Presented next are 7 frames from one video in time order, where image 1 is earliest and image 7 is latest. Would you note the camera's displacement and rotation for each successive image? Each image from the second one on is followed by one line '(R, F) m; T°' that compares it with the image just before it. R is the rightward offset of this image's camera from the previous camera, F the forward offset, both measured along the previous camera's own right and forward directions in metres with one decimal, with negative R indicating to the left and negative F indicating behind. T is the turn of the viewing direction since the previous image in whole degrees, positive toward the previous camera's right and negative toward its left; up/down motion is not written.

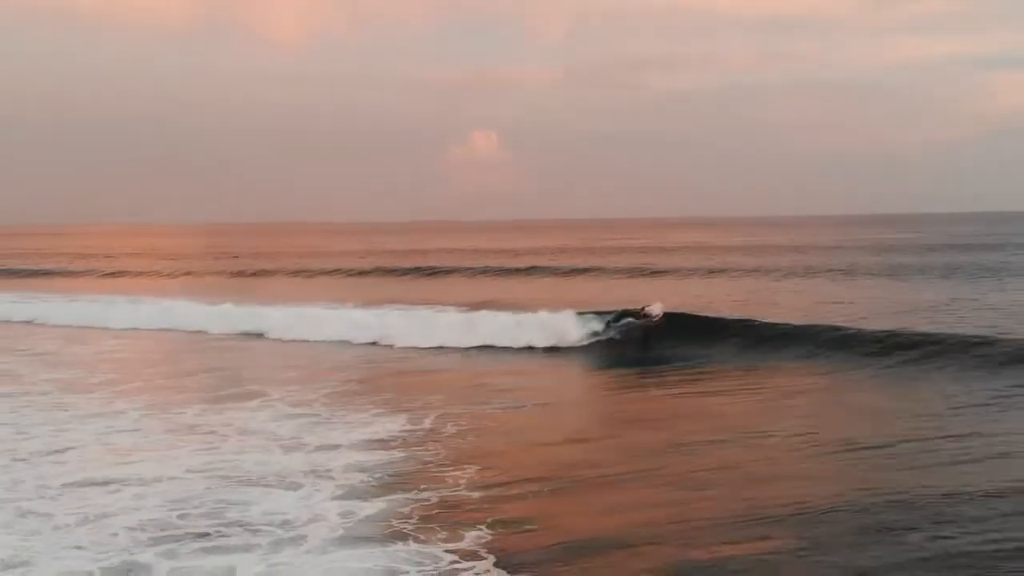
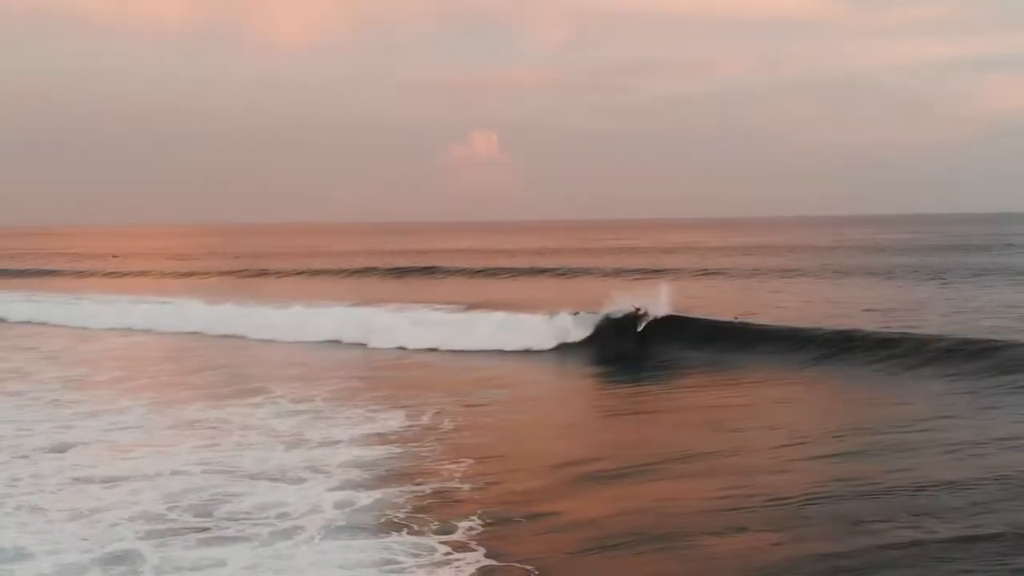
(+2.2, +1.1) m; -9°
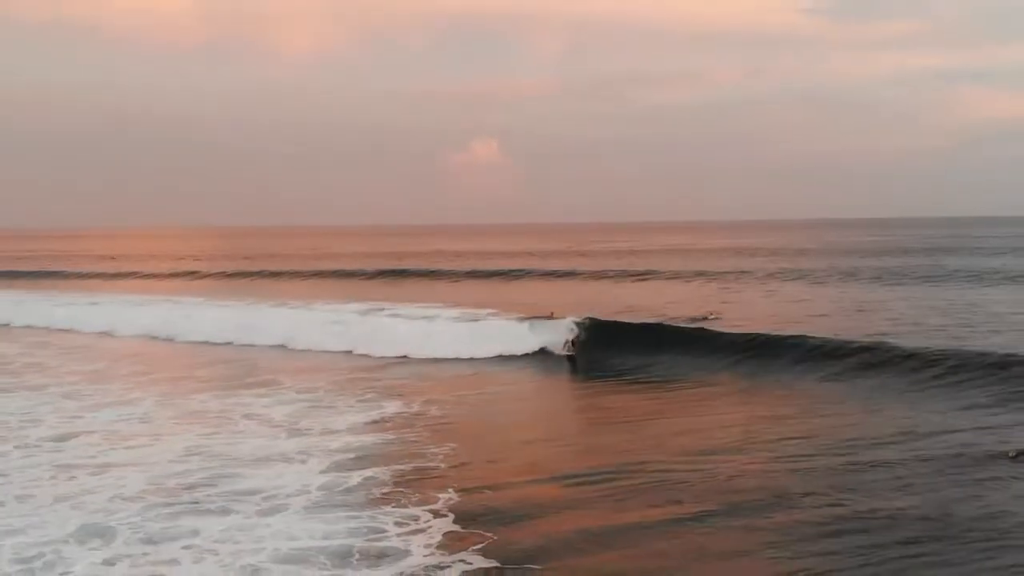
(+0.3, -1.0) m; 0°
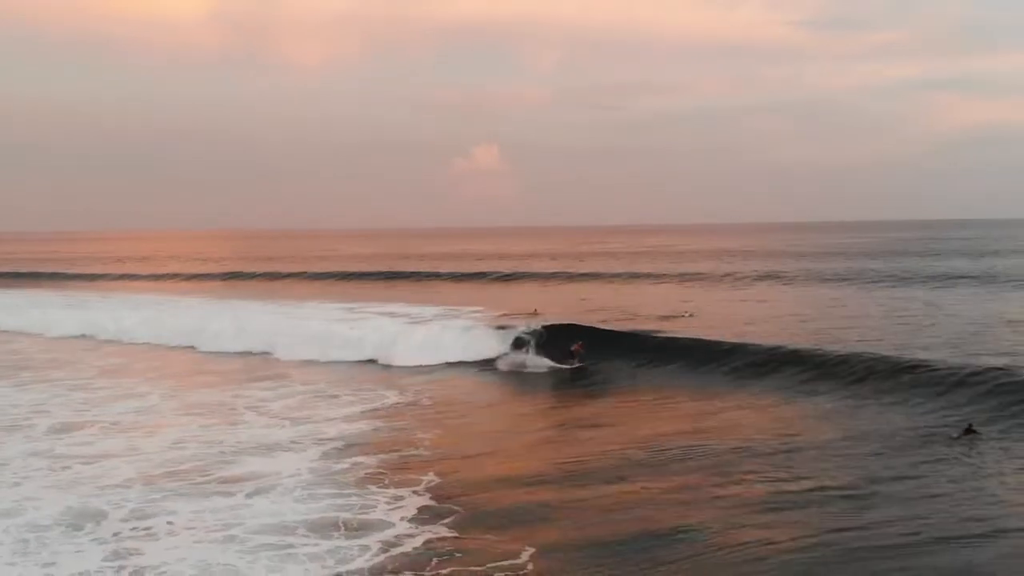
(+0.4, -0.8) m; -1°
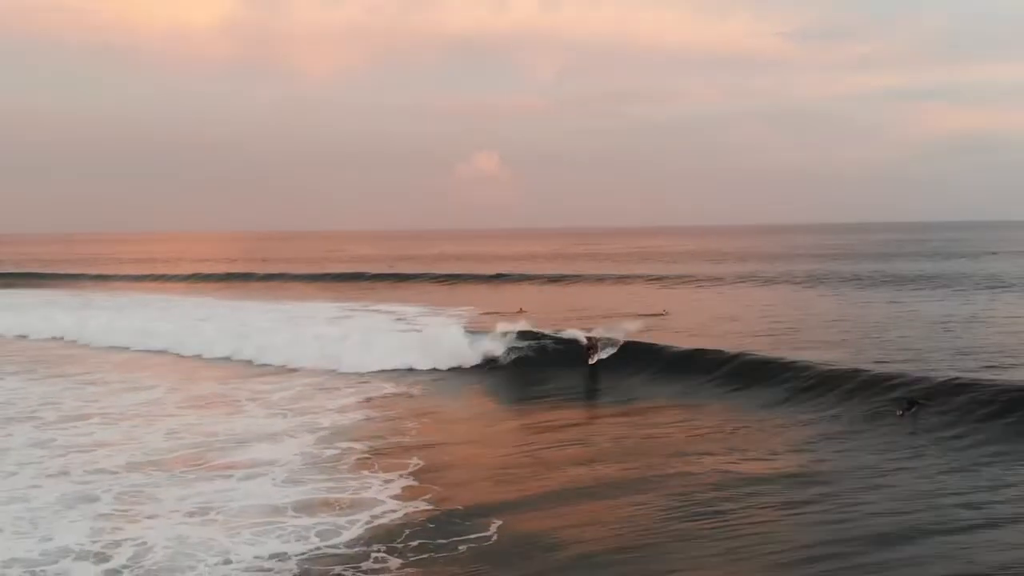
(+0.4, -0.6) m; 0°
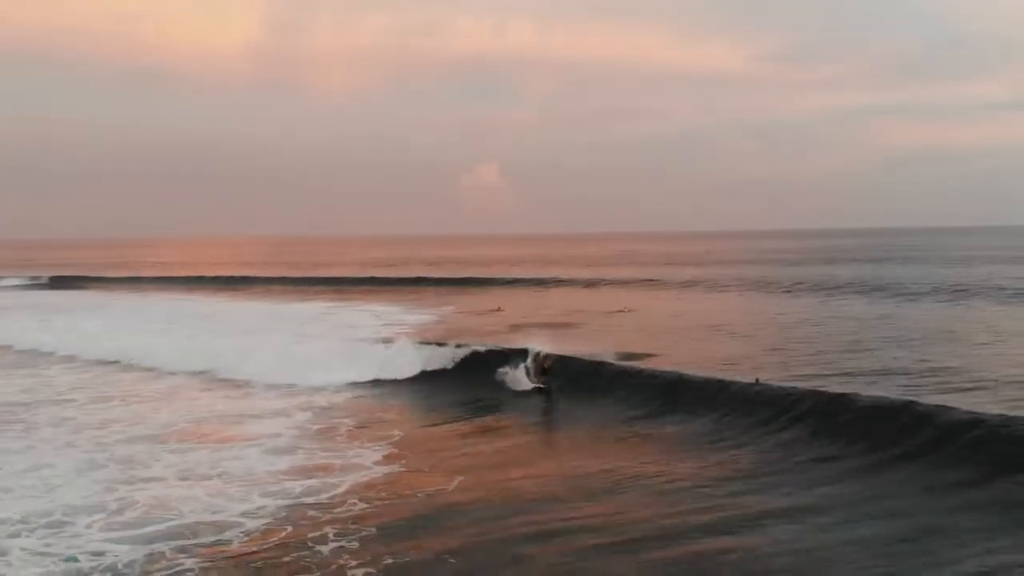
(+0.7, -1.0) m; -1°
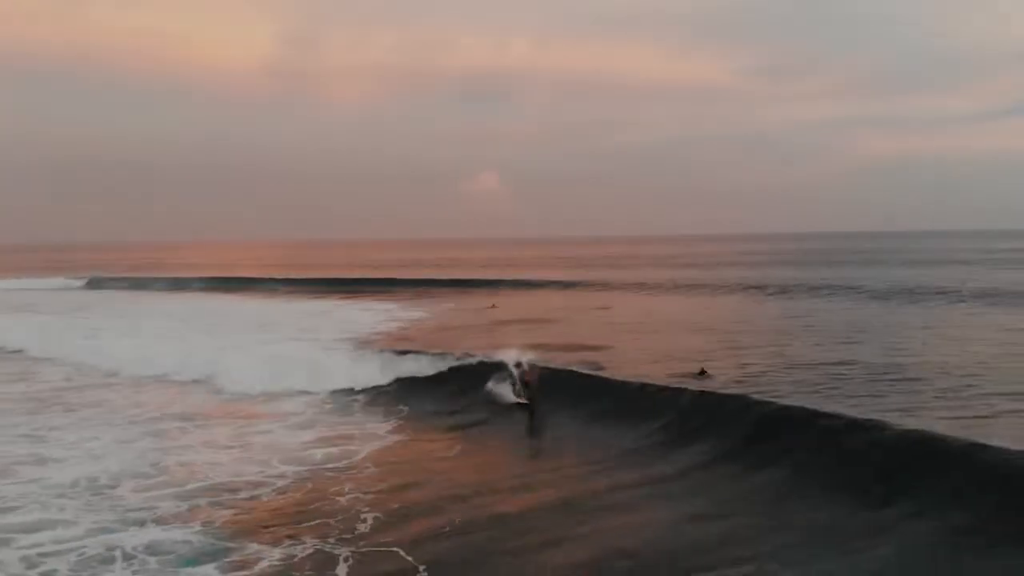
(+0.2, -1.1) m; 0°
